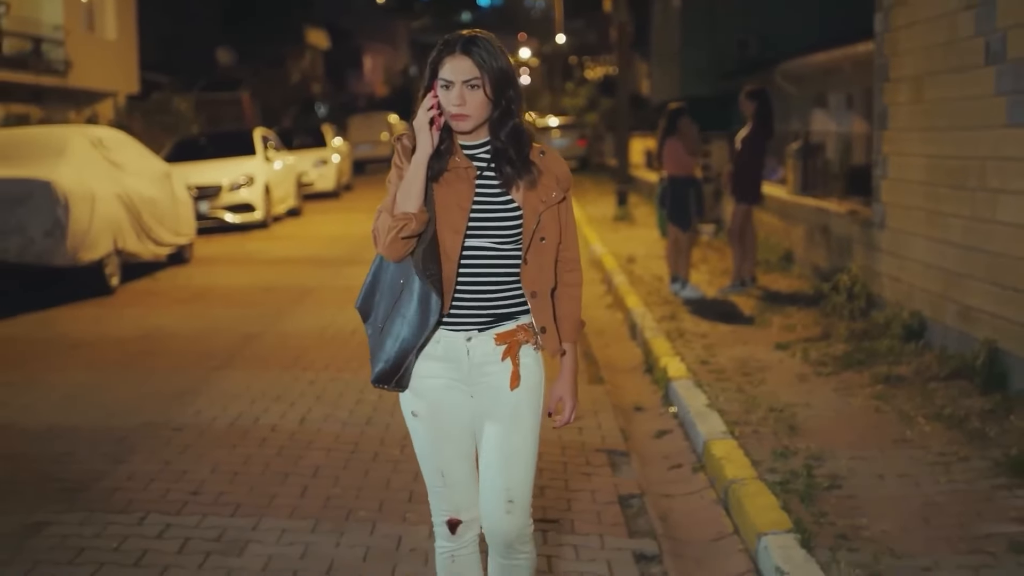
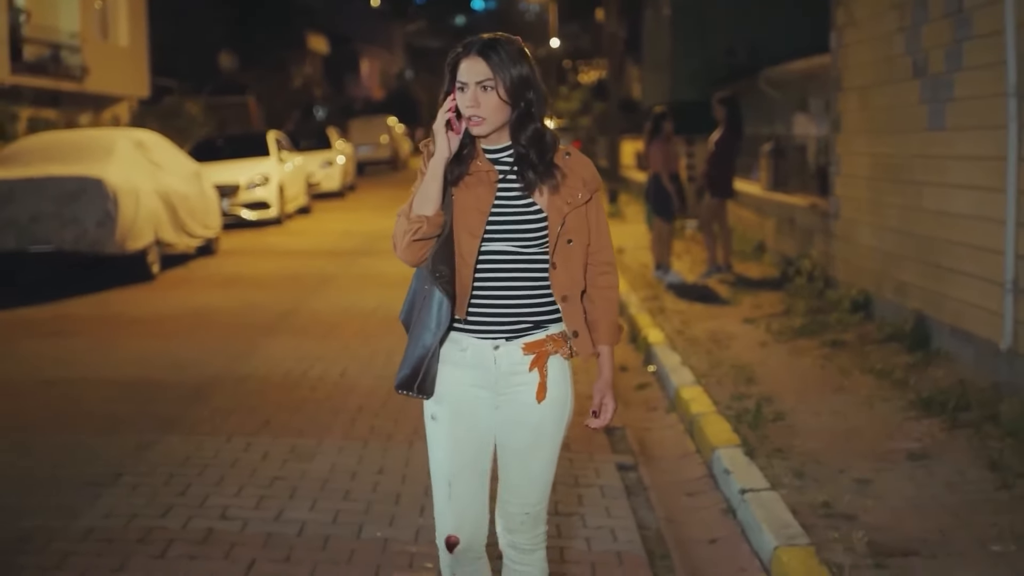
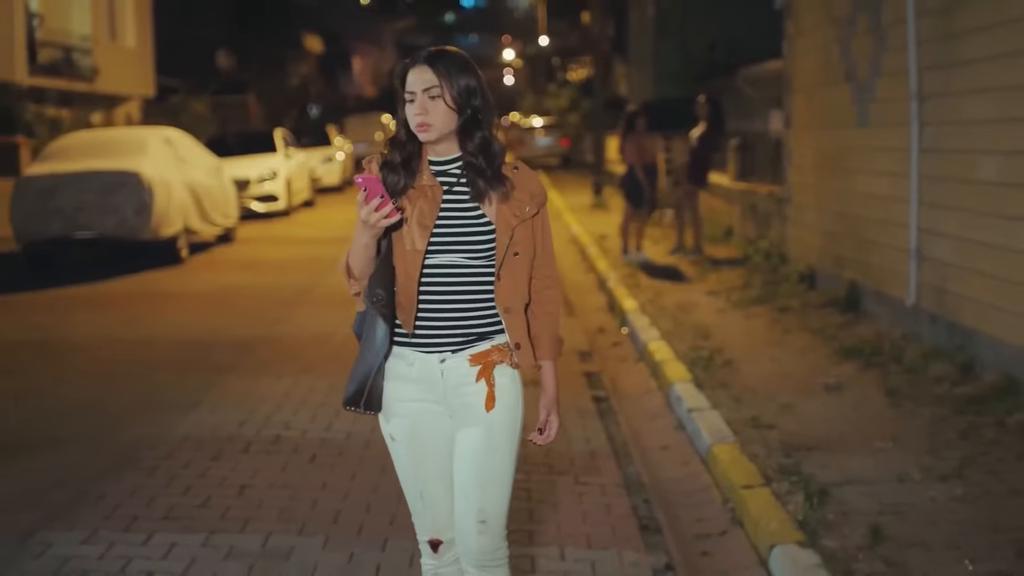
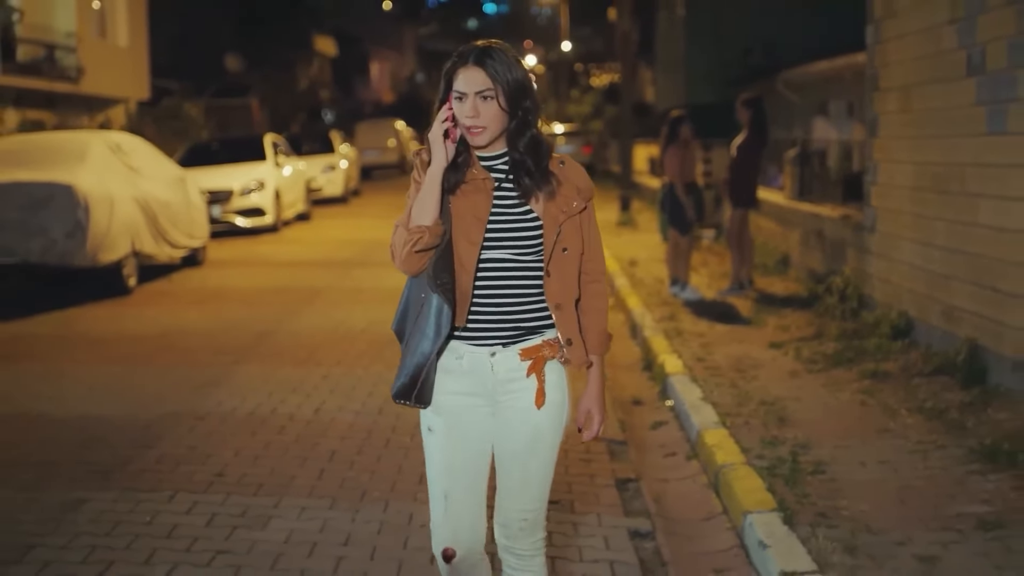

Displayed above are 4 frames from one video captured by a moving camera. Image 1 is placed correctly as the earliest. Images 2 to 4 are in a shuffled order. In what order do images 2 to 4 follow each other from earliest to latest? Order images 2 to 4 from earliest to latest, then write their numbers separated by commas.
4, 2, 3
